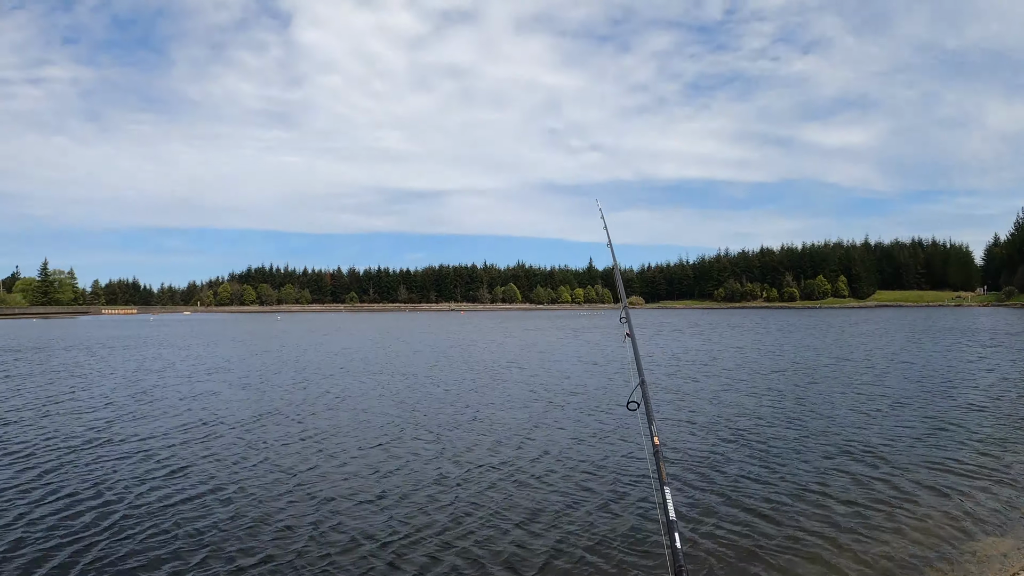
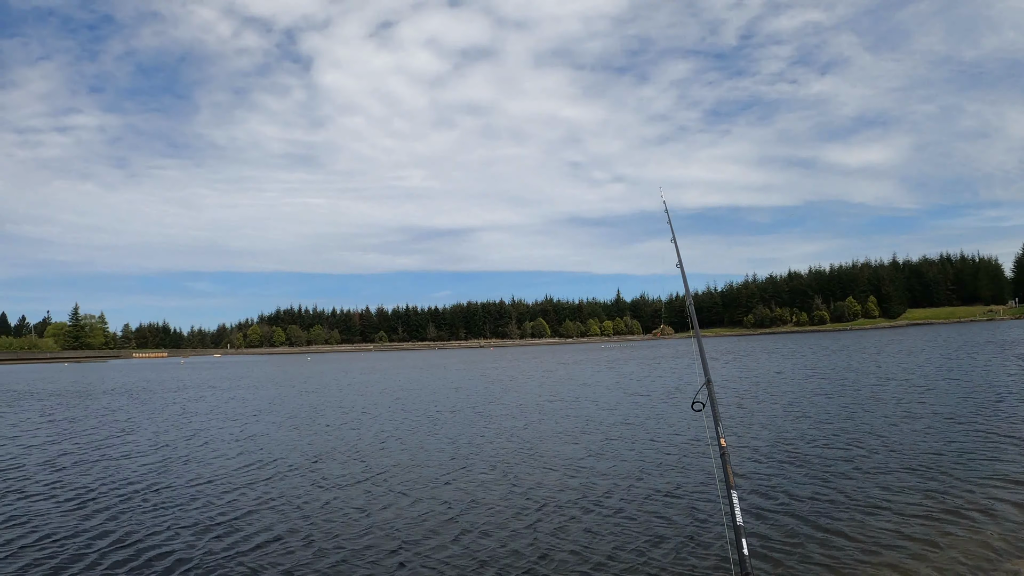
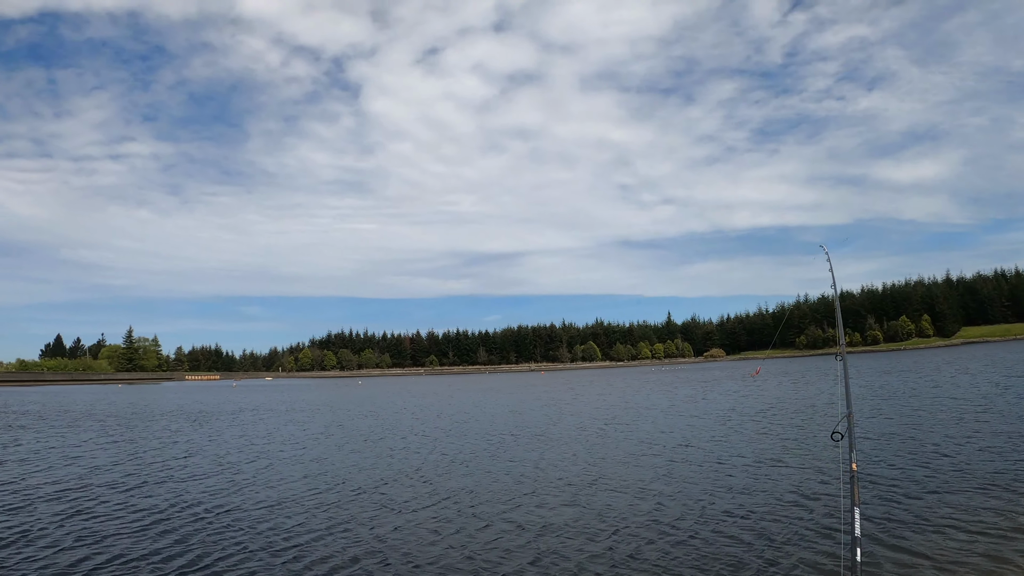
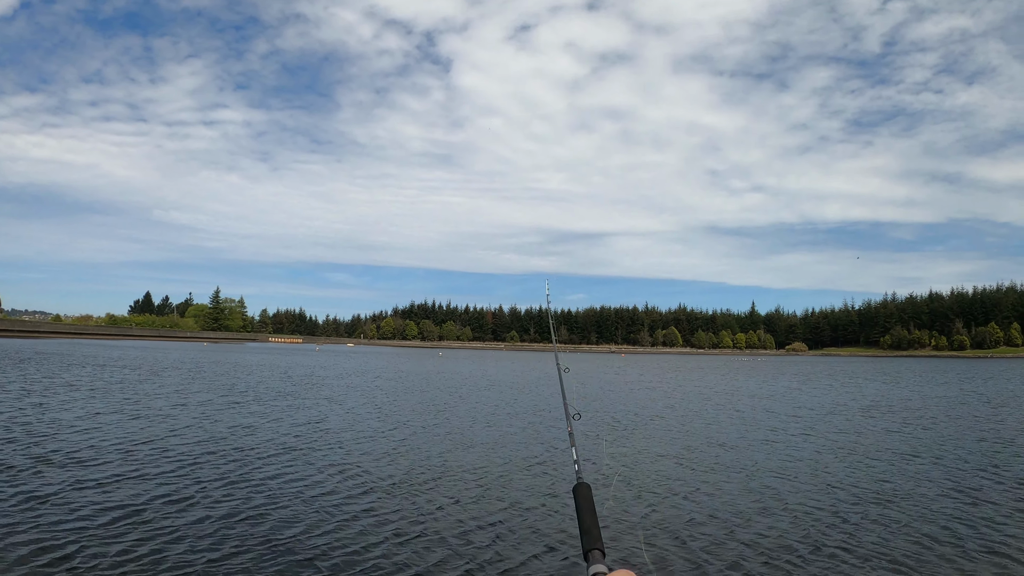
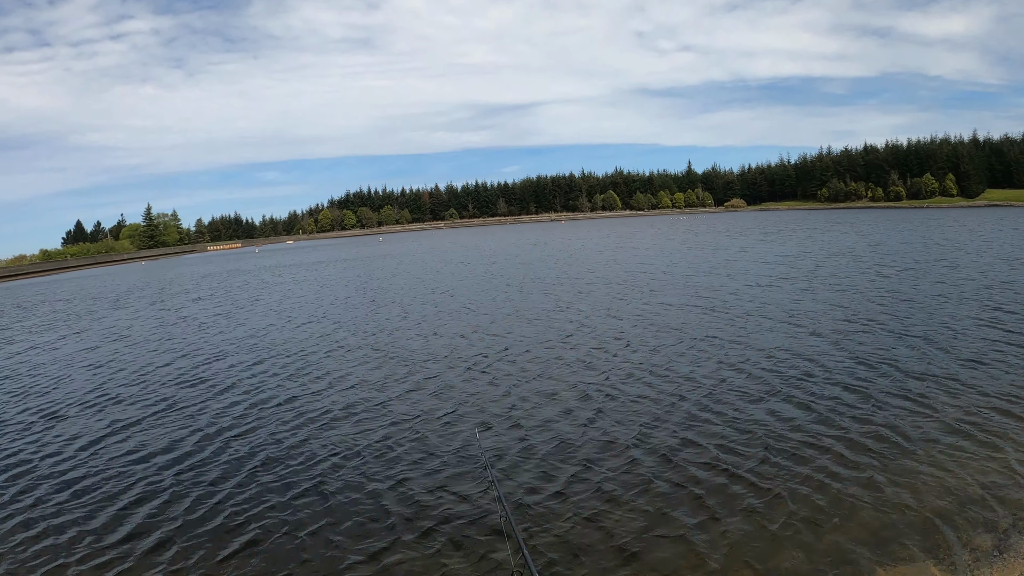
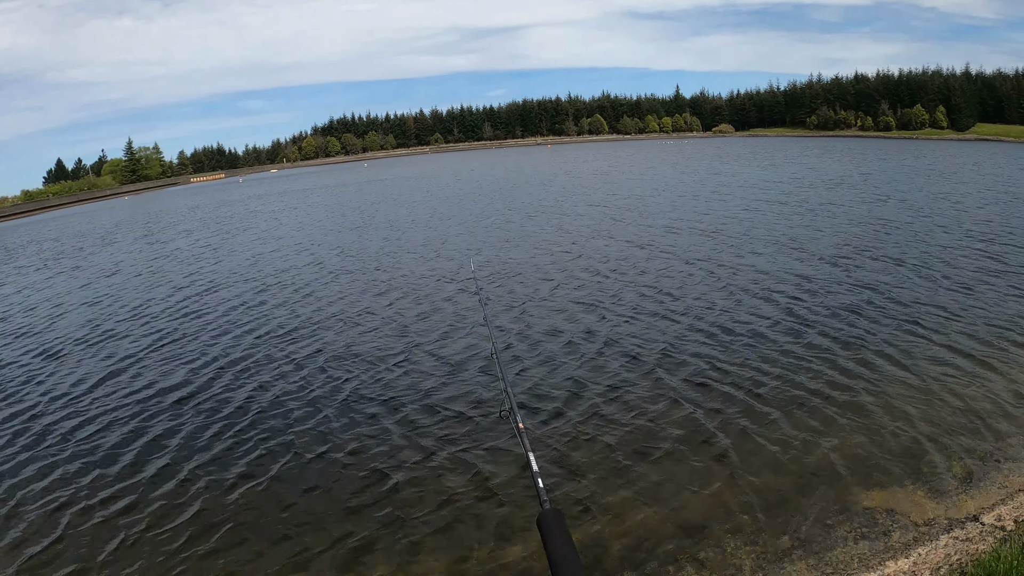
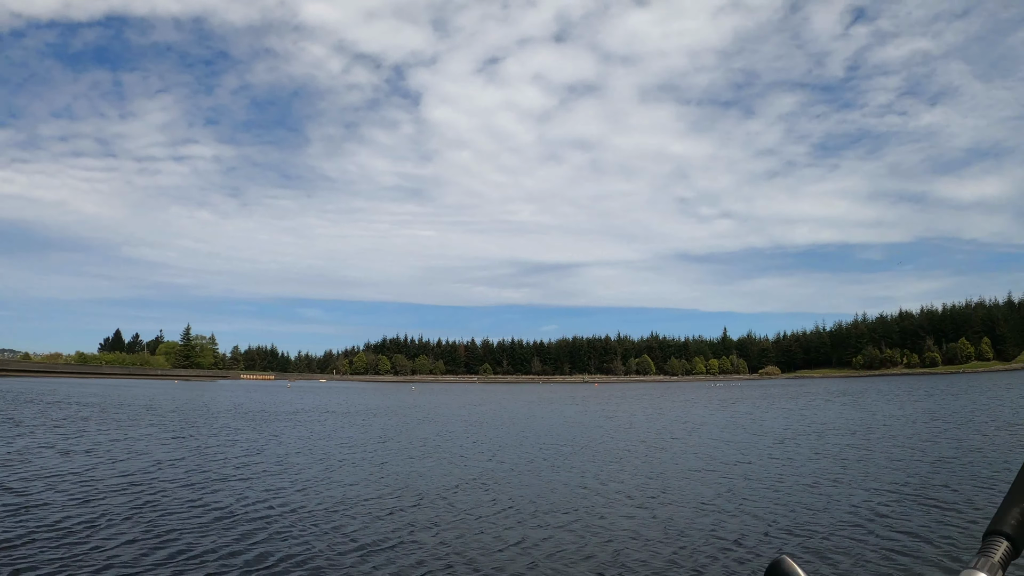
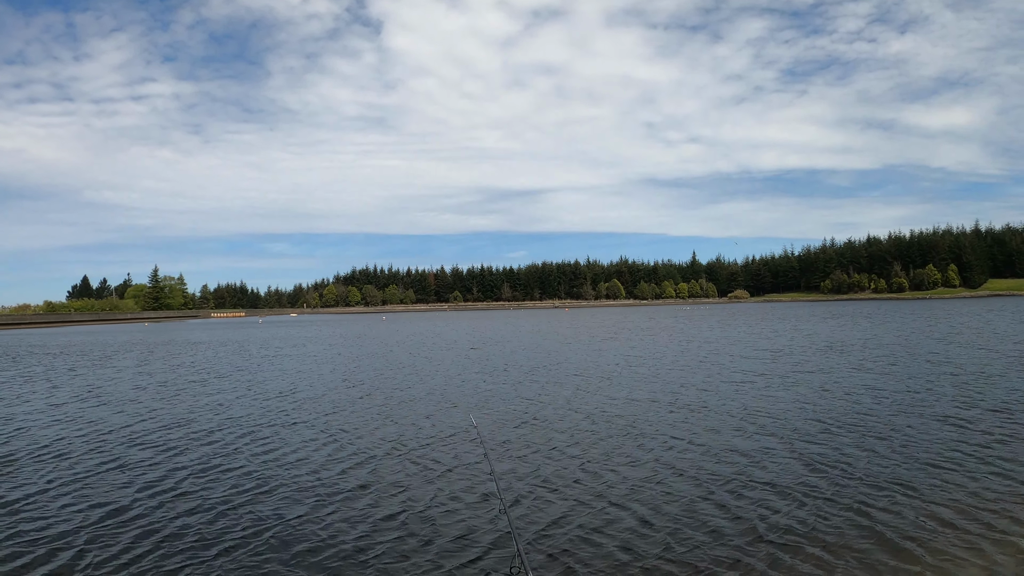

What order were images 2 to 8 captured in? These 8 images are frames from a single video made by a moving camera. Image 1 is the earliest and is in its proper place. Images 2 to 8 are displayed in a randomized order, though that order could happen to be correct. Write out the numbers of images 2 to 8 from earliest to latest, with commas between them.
2, 3, 7, 4, 8, 5, 6
